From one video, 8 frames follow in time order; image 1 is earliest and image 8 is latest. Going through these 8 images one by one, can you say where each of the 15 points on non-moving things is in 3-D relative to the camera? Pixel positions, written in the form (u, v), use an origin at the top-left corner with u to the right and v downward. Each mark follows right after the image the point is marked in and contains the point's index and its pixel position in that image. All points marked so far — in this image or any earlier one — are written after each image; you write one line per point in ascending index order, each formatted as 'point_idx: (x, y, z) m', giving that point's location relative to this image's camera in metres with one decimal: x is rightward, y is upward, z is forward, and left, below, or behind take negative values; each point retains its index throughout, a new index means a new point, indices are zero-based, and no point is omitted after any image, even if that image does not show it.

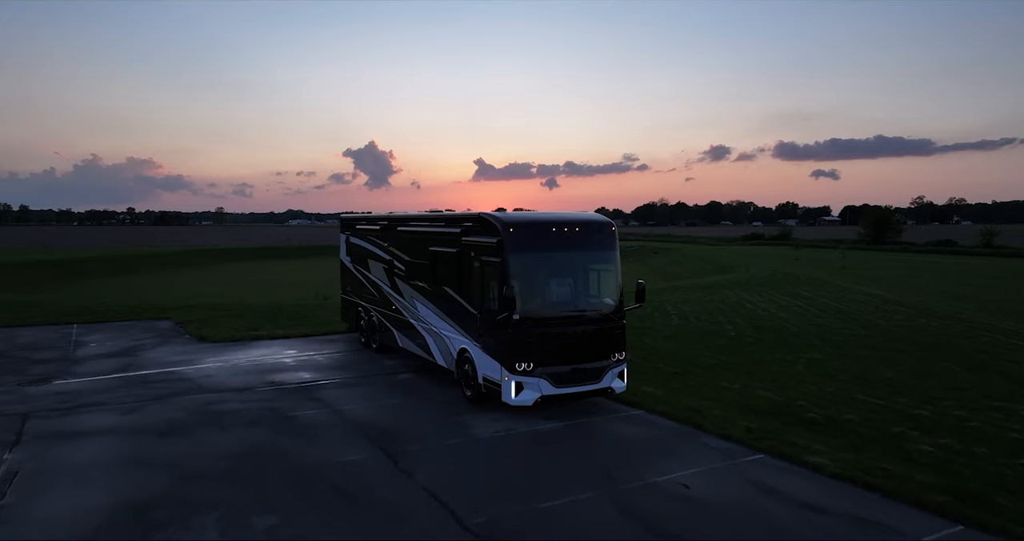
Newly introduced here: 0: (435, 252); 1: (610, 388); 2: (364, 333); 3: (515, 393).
0: (-1.4, +0.3, +12.4) m
1: (+1.6, -1.9, +10.8) m
2: (-3.7, -1.6, +16.6) m
3: (+0.1, -1.9, +10.2) m
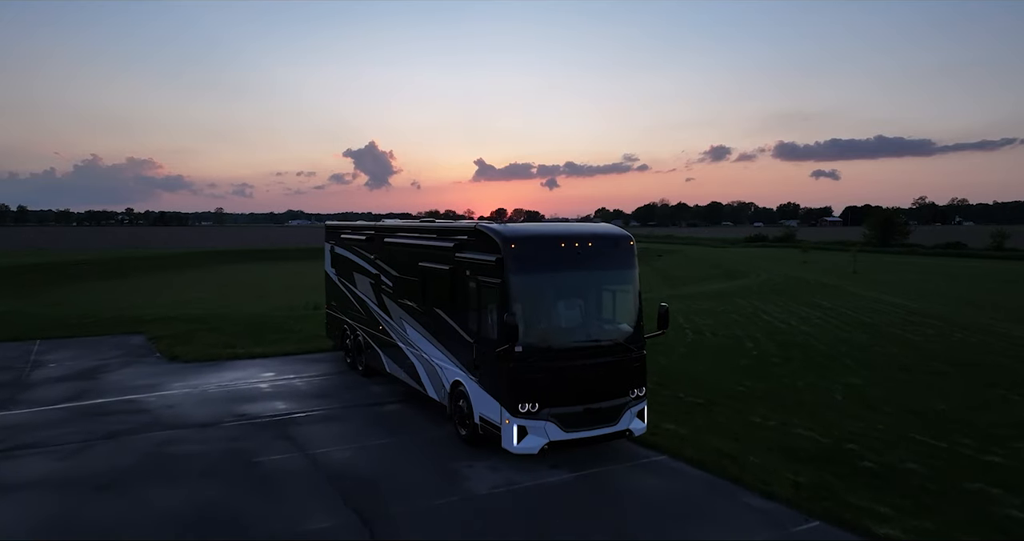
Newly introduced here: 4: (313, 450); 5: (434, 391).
0: (-1.4, 0.0, +10.8) m
1: (+1.6, -2.2, +9.2) m
2: (-3.6, -1.9, +15.0) m
3: (+0.1, -2.2, +8.7) m
4: (-2.9, -2.6, +9.9) m
5: (-1.3, -2.0, +10.8) m
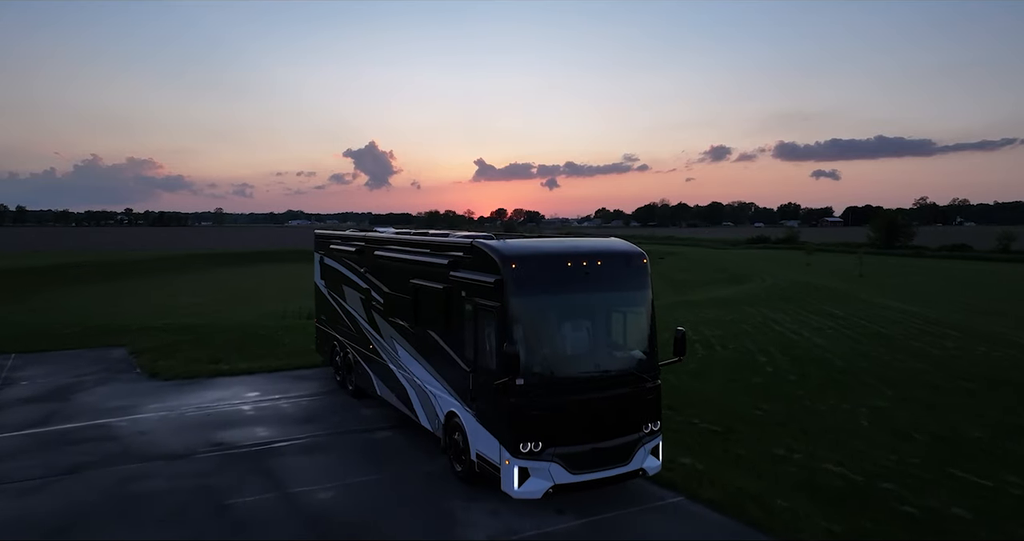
0: (-1.4, -0.2, +9.9) m
1: (+1.6, -2.5, +8.3) m
2: (-3.6, -2.2, +14.1) m
3: (+0.1, -2.4, +7.7) m
4: (-2.9, -2.9, +8.9) m
5: (-1.3, -2.2, +9.9) m
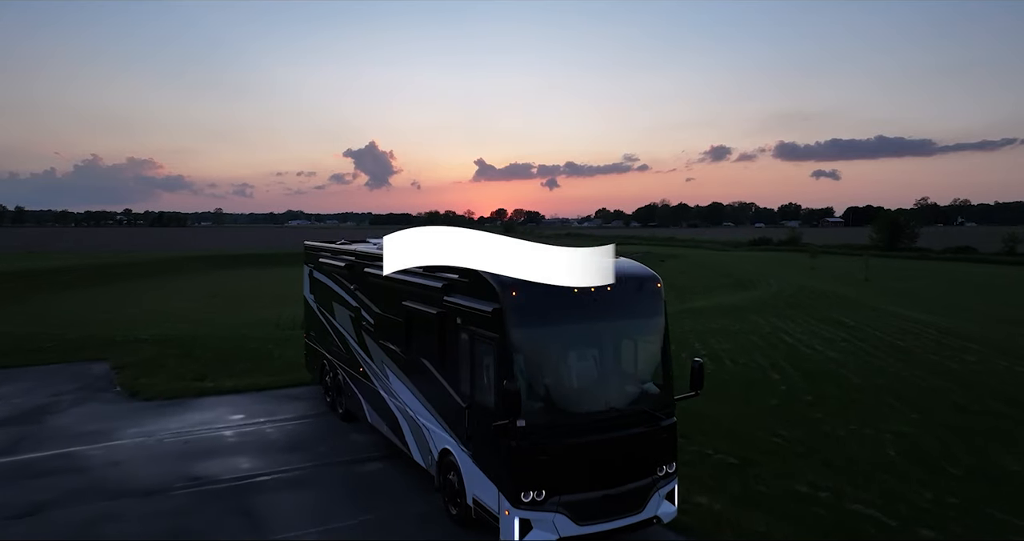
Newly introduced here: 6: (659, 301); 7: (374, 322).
0: (-1.4, -0.5, +9.1) m
1: (+1.6, -2.8, +7.5) m
2: (-3.6, -2.5, +13.3) m
3: (+0.1, -2.7, +6.9) m
4: (-2.9, -3.2, +8.1) m
5: (-1.3, -2.5, +9.1) m
6: (+1.7, -0.4, +7.8) m
7: (-2.2, -0.8, +10.5) m
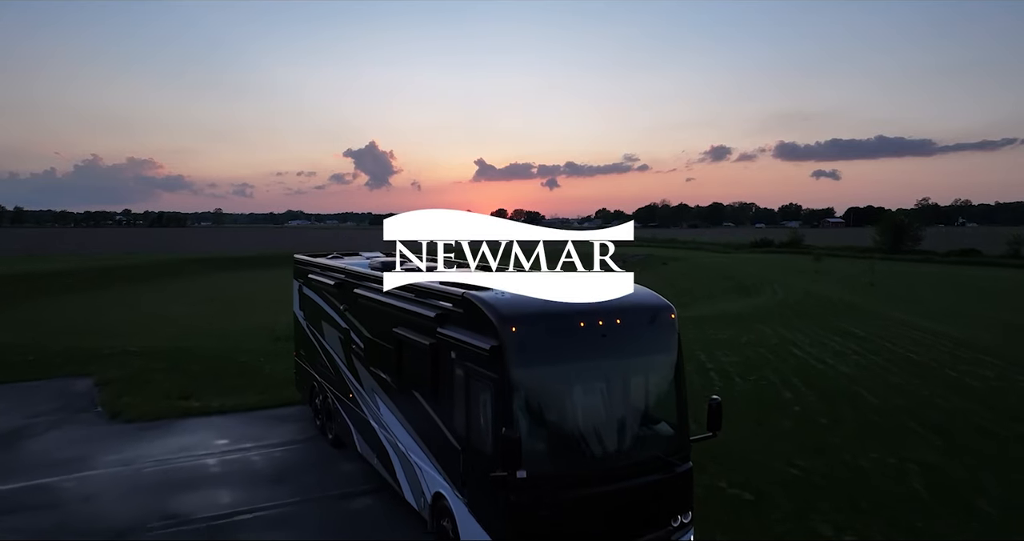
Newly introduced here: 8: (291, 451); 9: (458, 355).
0: (-1.4, -0.8, +8.4) m
1: (+1.6, -3.1, +6.8) m
2: (-3.6, -2.8, +12.6) m
3: (+0.1, -3.0, +6.2) m
4: (-2.9, -3.5, +7.4) m
5: (-1.3, -2.8, +8.4) m
6: (+1.7, -0.7, +7.1) m
7: (-2.2, -1.1, +9.8) m
8: (-3.9, -3.2, +11.9) m
9: (-0.6, -0.9, +7.0) m
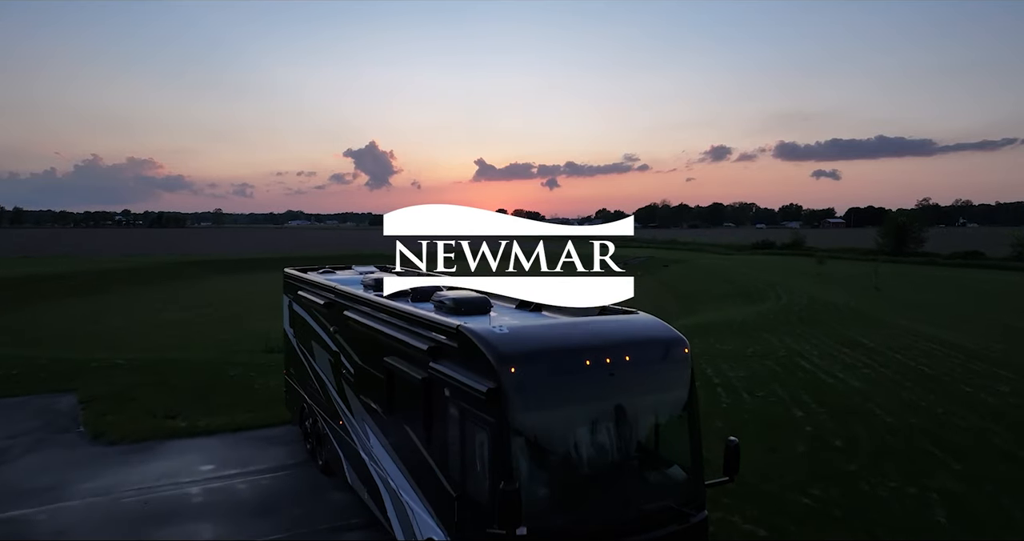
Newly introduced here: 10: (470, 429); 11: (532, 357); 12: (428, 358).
0: (-1.4, -1.1, +7.8) m
1: (+1.6, -3.4, +6.2) m
2: (-3.6, -3.1, +12.0) m
3: (+0.1, -3.3, +5.7) m
4: (-2.9, -3.8, +6.9) m
5: (-1.3, -3.1, +7.8) m
6: (+1.7, -1.0, +6.5) m
7: (-2.2, -1.4, +9.2) m
8: (-3.9, -3.5, +11.3) m
9: (-0.6, -1.2, +6.4) m
10: (-0.4, -1.5, +6.2) m
11: (+0.2, -0.8, +5.9) m
12: (-0.9, -0.9, +6.9) m
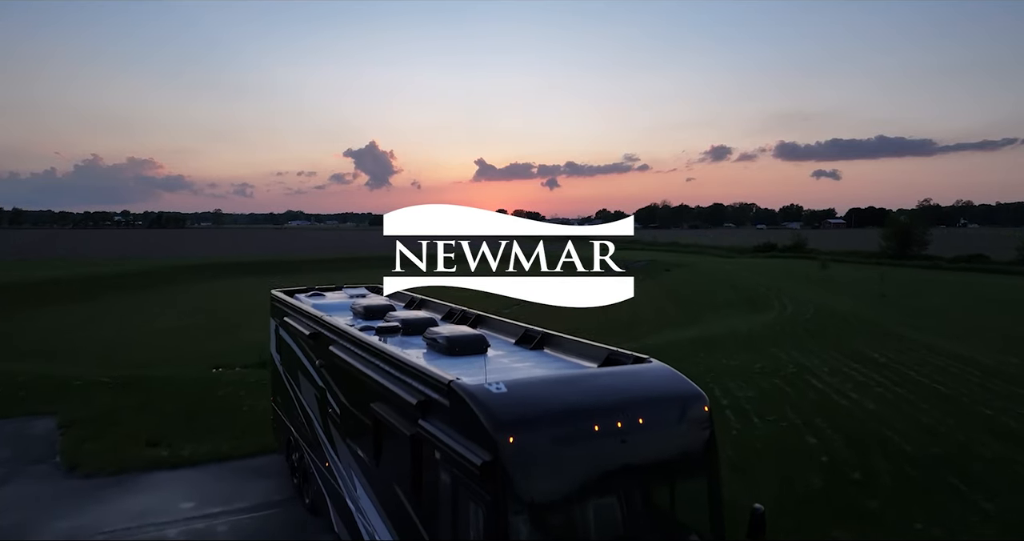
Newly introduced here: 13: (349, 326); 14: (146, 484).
0: (-1.4, -1.5, +7.1) m
1: (+1.6, -3.8, +5.5) m
2: (-3.6, -3.5, +11.3) m
3: (+0.1, -3.7, +5.0) m
4: (-2.9, -4.2, +6.2) m
5: (-1.3, -3.5, +7.1) m
6: (+1.7, -1.4, +5.8) m
7: (-2.2, -1.8, +8.5) m
8: (-3.9, -3.9, +10.6) m
9: (-0.6, -1.6, +5.7) m
10: (-0.4, -1.9, +5.5) m
11: (+0.2, -1.2, +5.2) m
12: (-0.9, -1.3, +6.2) m
13: (-2.4, -0.8, +9.6) m
14: (-6.5, -3.8, +11.9) m
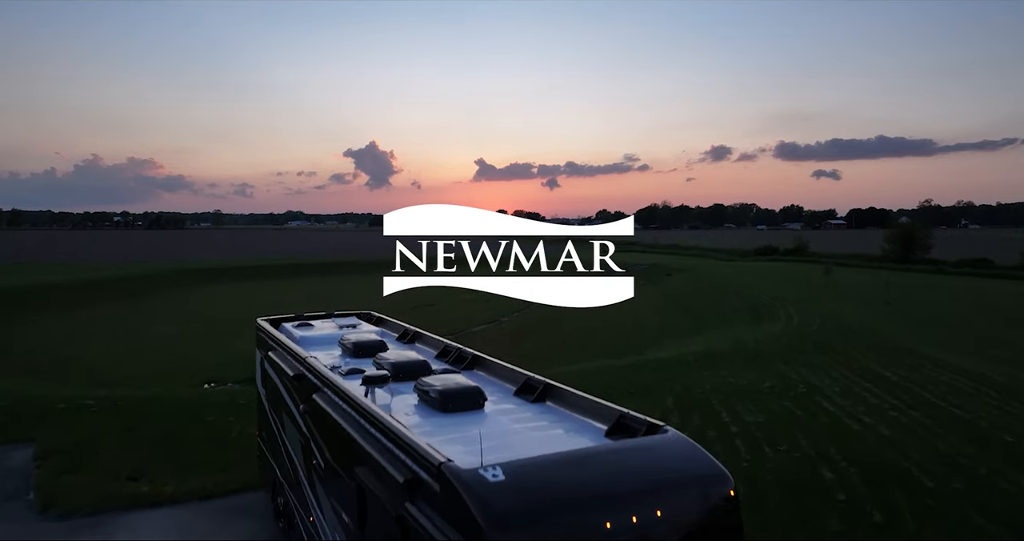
0: (-1.4, -2.0, +6.4) m
1: (+1.6, -4.3, +4.8) m
2: (-3.6, -4.0, +10.6) m
3: (+0.1, -4.2, +4.3) m
4: (-3.0, -4.7, +5.5) m
5: (-1.3, -4.0, +6.4) m
6: (+1.7, -1.9, +5.1) m
7: (-2.2, -2.3, +7.8) m
8: (-3.9, -4.4, +9.9) m
9: (-0.6, -2.1, +5.0) m
10: (-0.4, -2.4, +4.8) m
11: (+0.2, -1.7, +4.5) m
12: (-0.9, -1.8, +5.5) m
13: (-2.4, -1.2, +8.9) m
14: (-6.5, -4.3, +11.2) m
